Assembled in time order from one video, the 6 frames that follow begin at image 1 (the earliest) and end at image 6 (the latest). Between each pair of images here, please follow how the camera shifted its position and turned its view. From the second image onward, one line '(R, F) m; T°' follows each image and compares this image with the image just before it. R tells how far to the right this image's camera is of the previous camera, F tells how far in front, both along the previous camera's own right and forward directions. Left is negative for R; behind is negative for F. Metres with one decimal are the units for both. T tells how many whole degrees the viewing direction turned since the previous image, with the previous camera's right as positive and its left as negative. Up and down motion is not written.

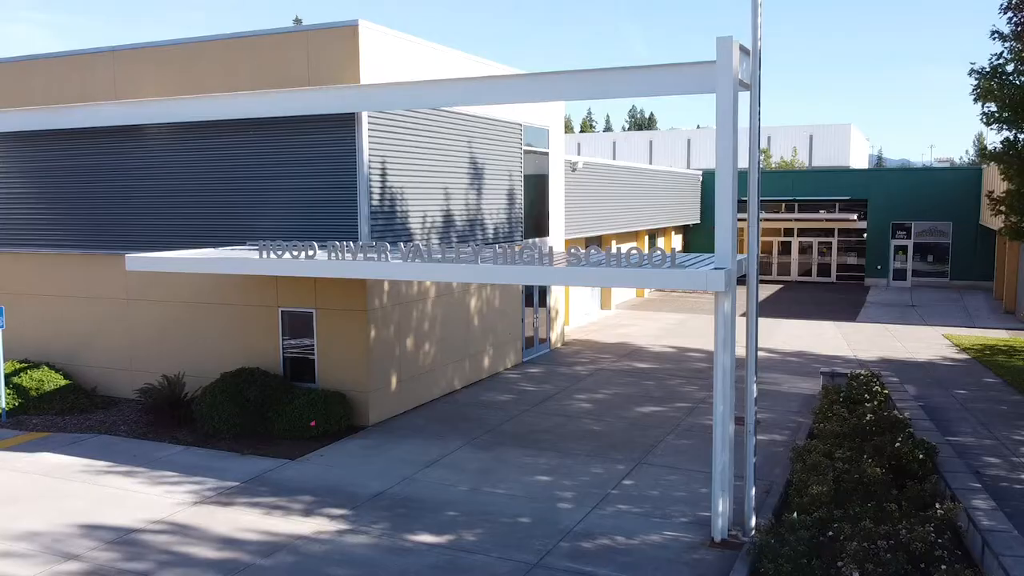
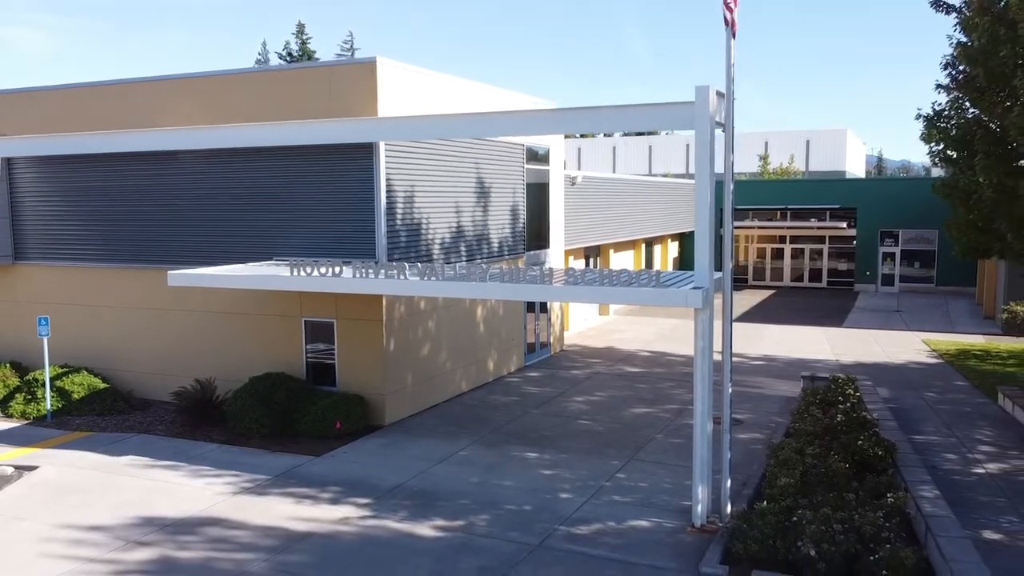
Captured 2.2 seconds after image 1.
(0.0, -1.2) m; 0°
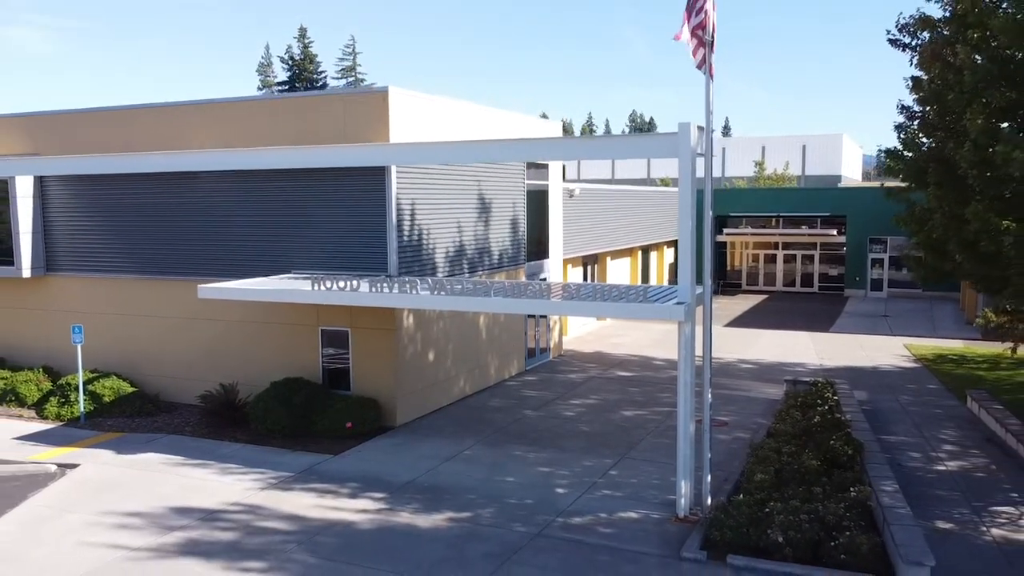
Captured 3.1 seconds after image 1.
(0.0, -1.1) m; 0°
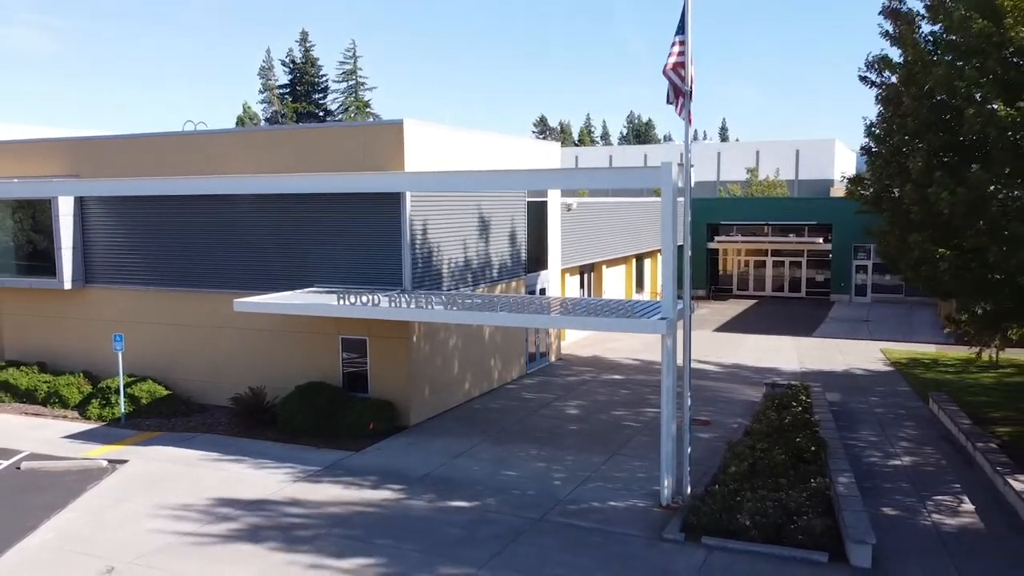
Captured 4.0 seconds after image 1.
(-0.1, -1.5) m; 0°
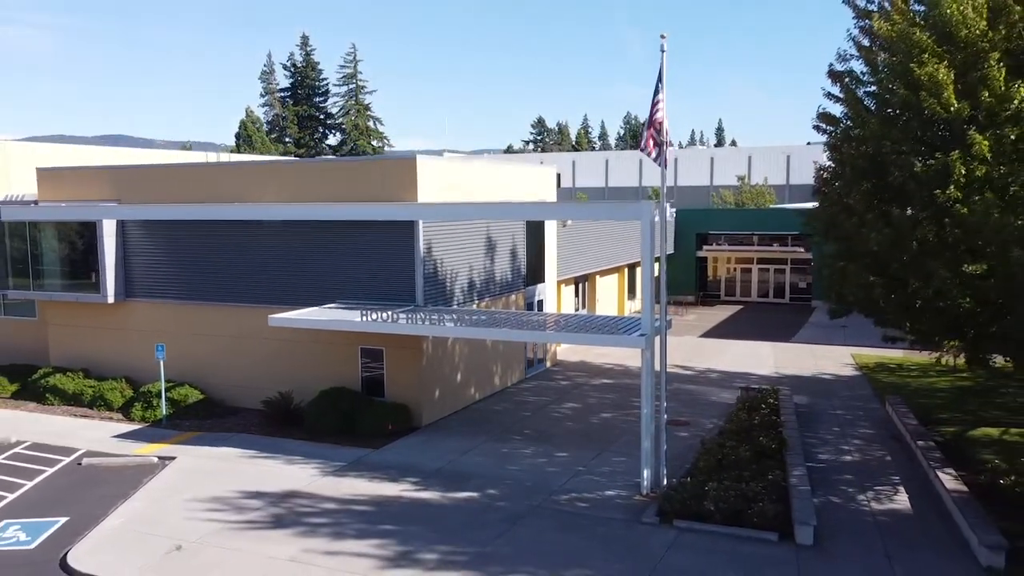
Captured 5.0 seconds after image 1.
(0.0, -2.0) m; 0°
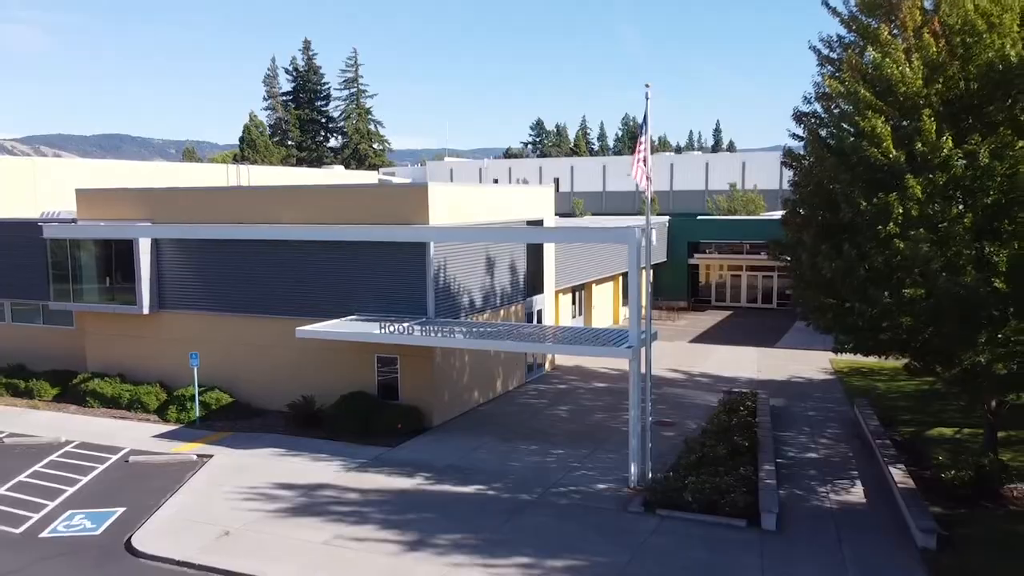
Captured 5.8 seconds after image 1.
(-0.1, -1.9) m; 0°
